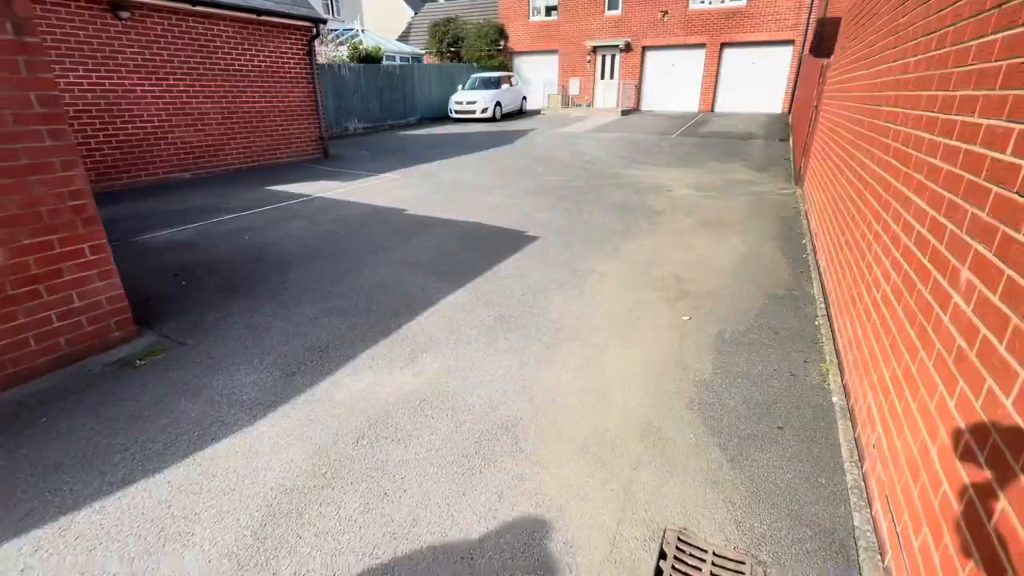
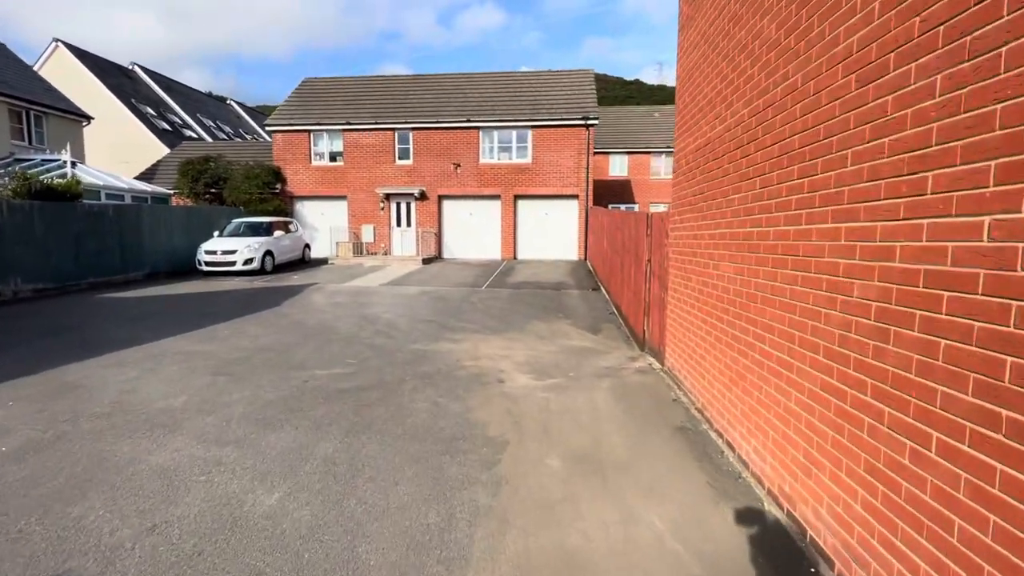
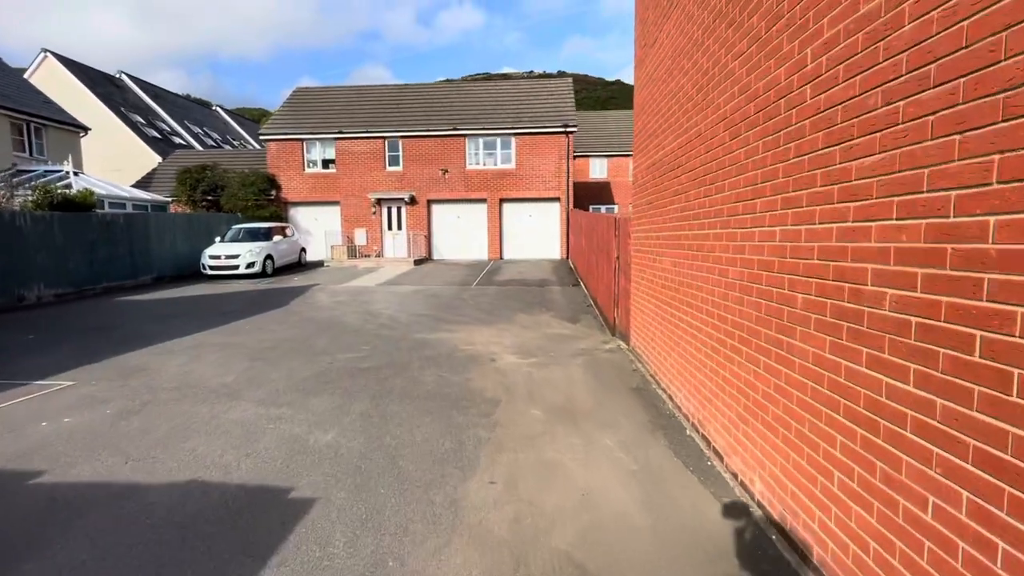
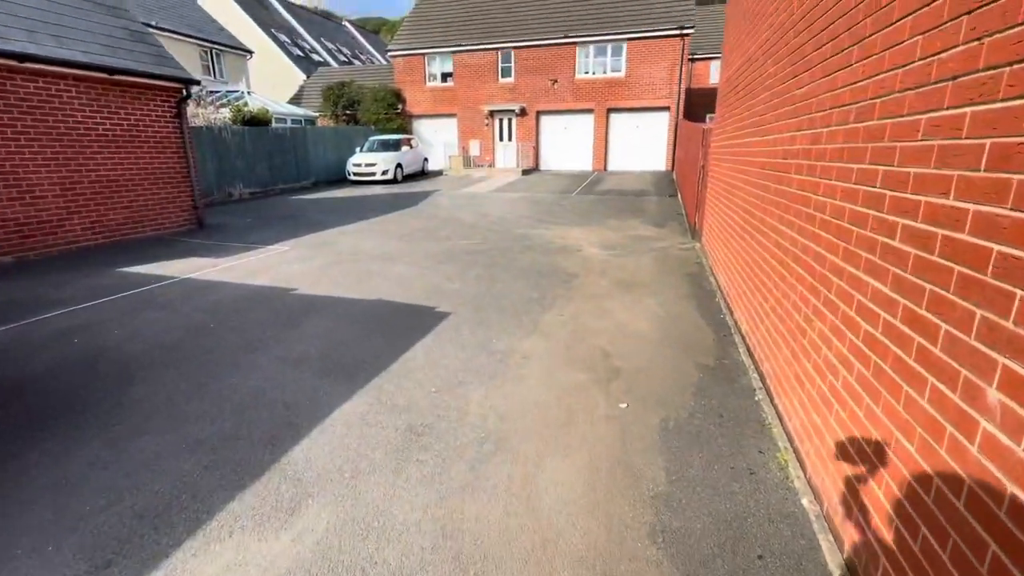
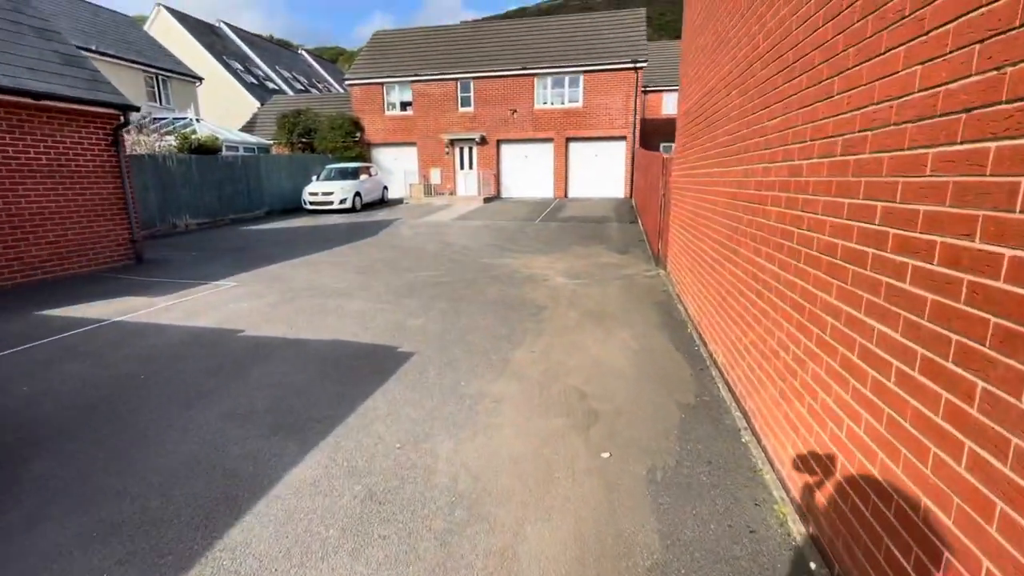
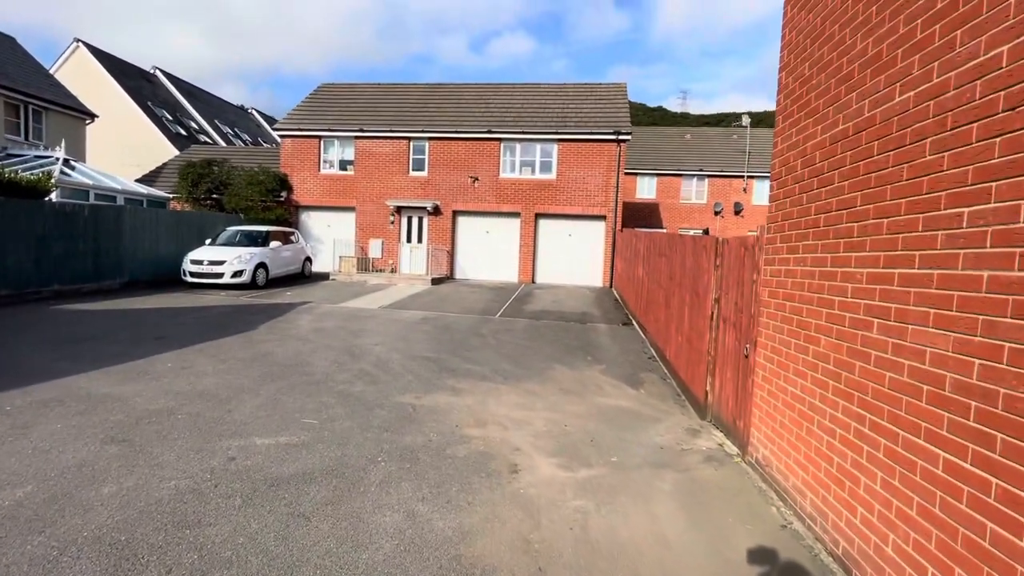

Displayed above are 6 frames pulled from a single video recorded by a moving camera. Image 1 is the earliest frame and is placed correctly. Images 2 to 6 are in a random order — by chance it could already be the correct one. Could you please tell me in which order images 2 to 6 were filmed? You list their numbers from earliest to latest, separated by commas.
4, 5, 3, 2, 6
